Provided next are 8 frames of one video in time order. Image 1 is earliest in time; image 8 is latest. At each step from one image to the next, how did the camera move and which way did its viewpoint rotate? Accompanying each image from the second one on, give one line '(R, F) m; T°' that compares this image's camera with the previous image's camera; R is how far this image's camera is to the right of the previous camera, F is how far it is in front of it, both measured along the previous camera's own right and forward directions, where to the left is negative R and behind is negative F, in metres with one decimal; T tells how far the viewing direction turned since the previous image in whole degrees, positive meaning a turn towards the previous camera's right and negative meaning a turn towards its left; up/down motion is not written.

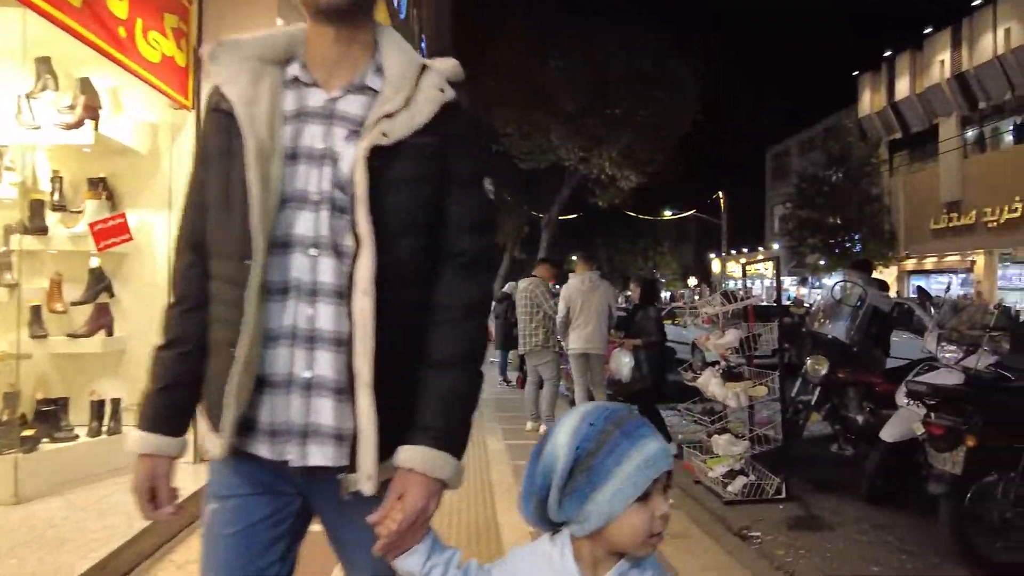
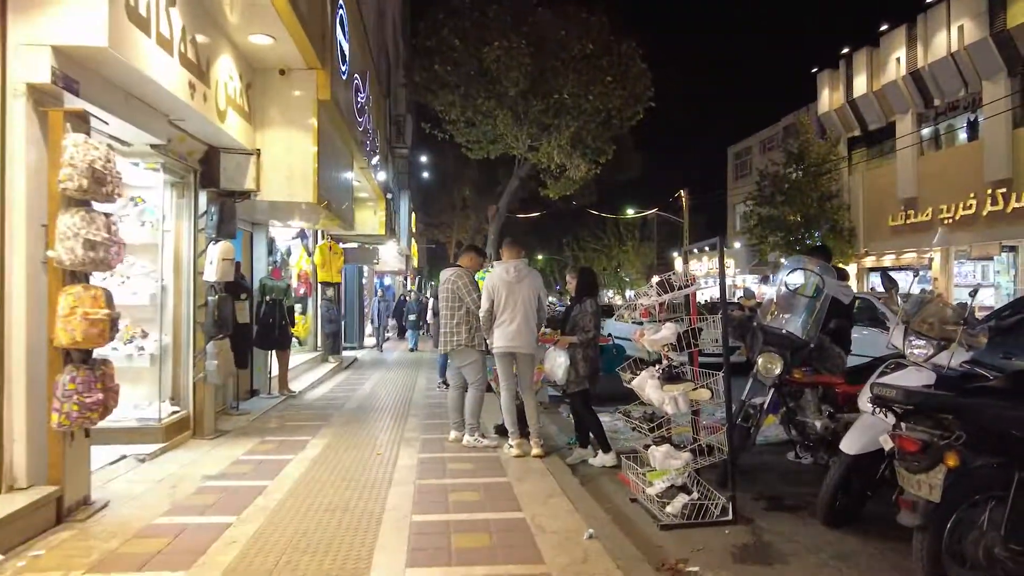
(+0.5, +0.9) m; +3°
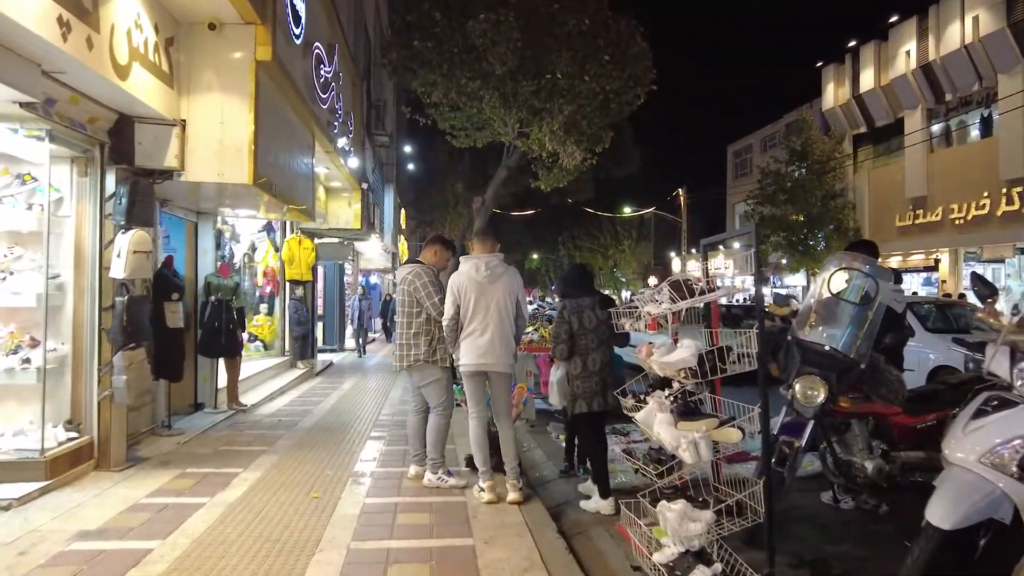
(+0.2, +1.3) m; 0°
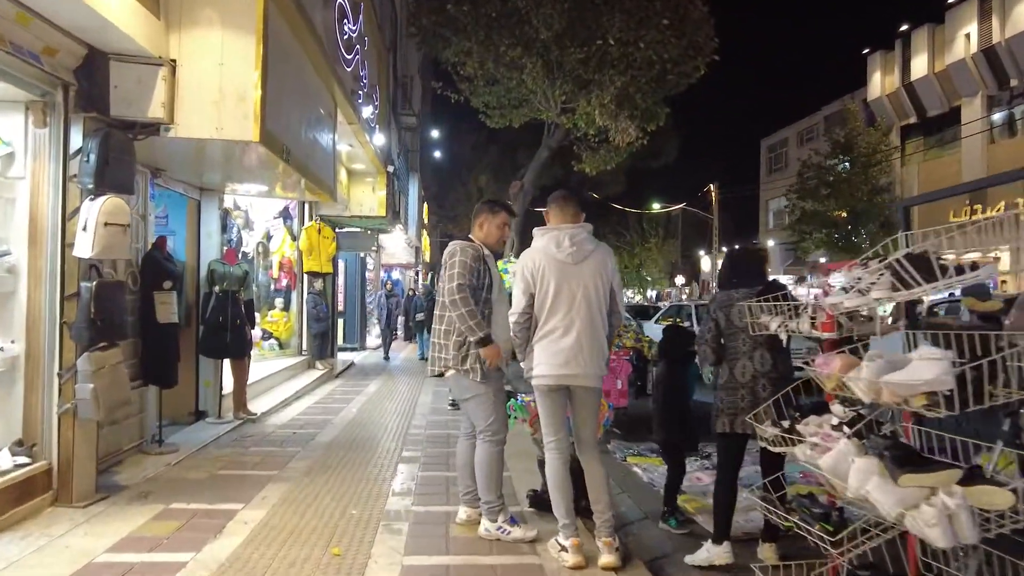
(-0.4, +1.4) m; -2°
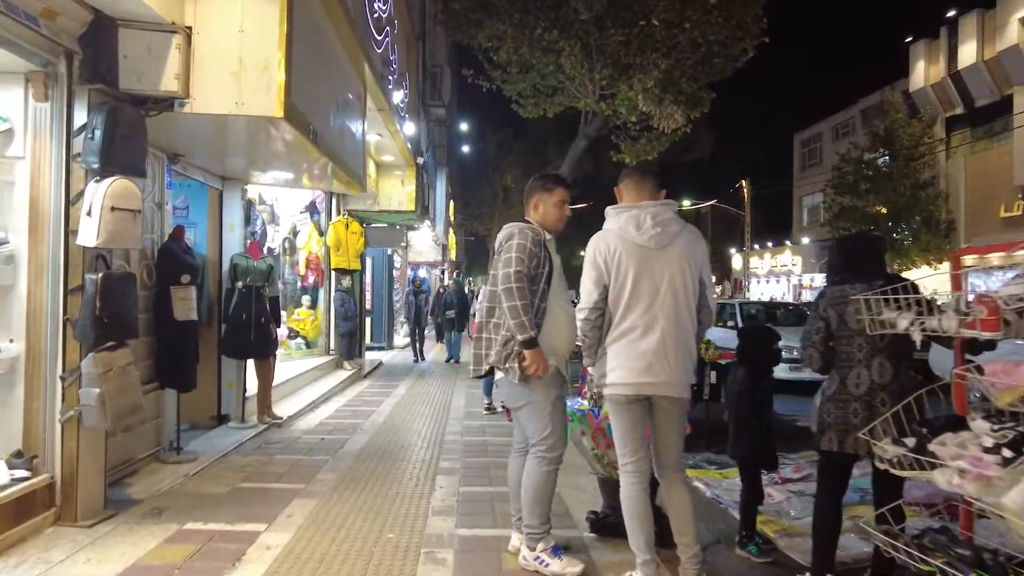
(-0.2, +0.6) m; -2°
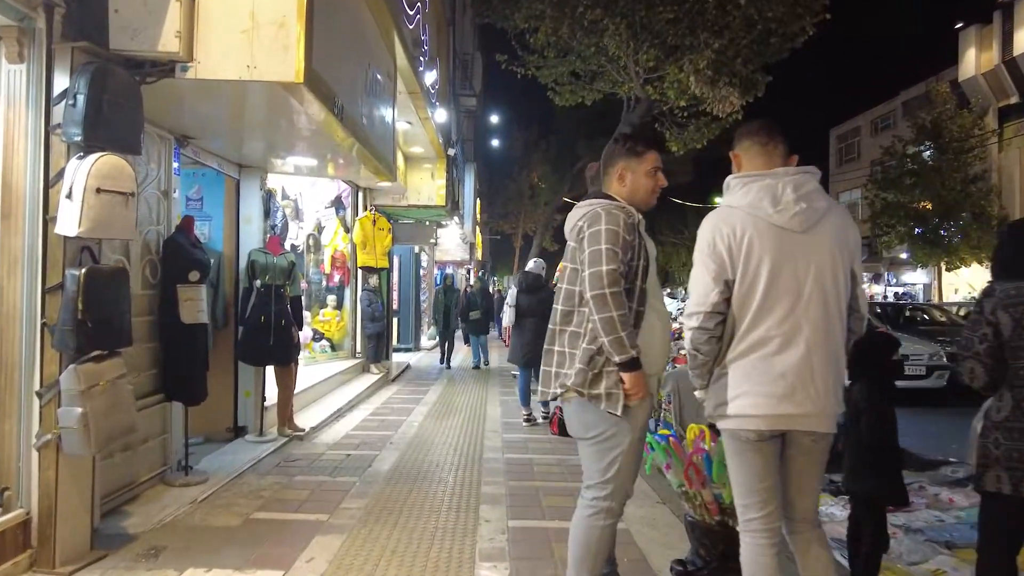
(-0.2, +0.7) m; -2°
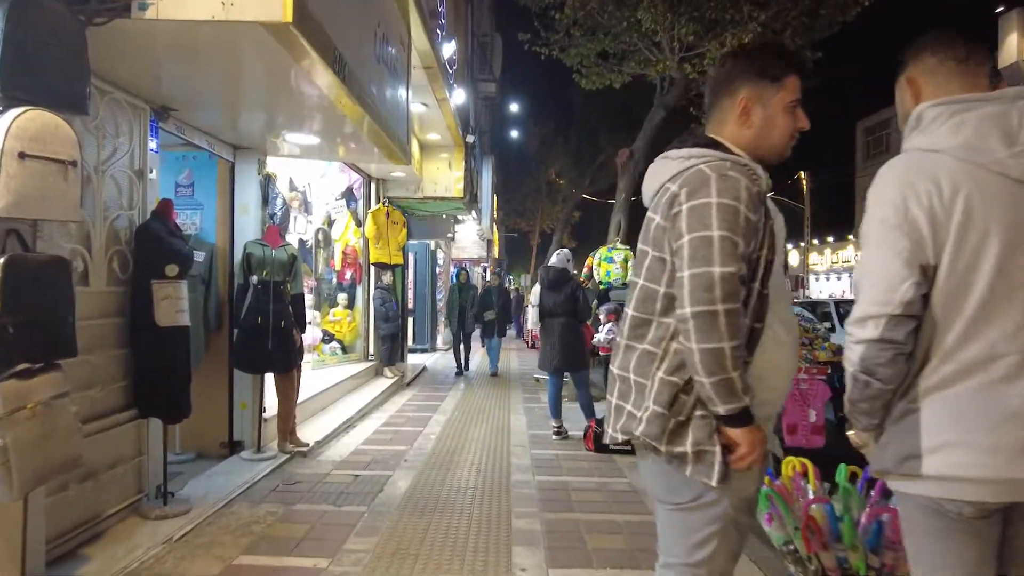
(-0.1, +0.8) m; -1°
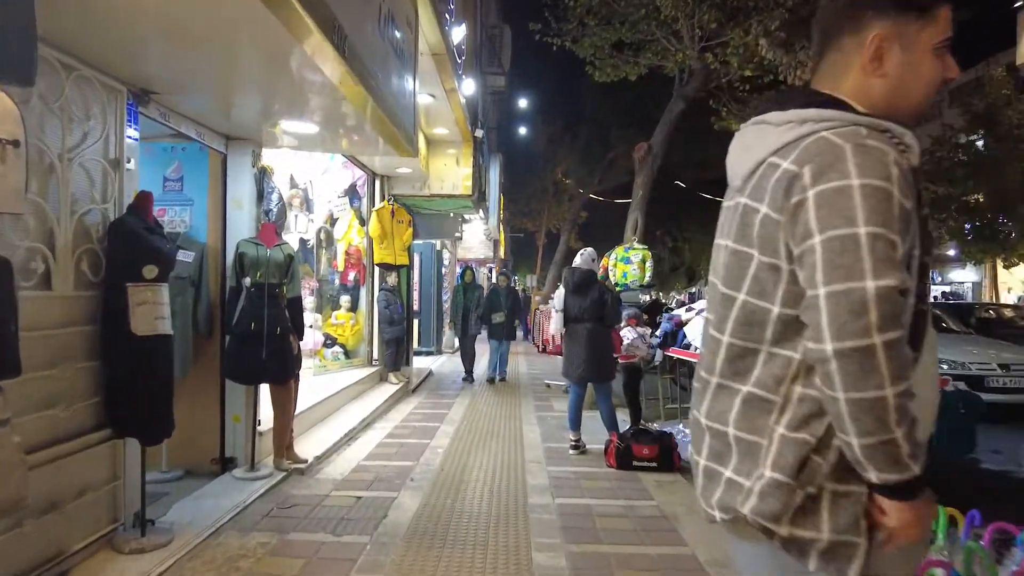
(-0.1, +0.5) m; 0°
